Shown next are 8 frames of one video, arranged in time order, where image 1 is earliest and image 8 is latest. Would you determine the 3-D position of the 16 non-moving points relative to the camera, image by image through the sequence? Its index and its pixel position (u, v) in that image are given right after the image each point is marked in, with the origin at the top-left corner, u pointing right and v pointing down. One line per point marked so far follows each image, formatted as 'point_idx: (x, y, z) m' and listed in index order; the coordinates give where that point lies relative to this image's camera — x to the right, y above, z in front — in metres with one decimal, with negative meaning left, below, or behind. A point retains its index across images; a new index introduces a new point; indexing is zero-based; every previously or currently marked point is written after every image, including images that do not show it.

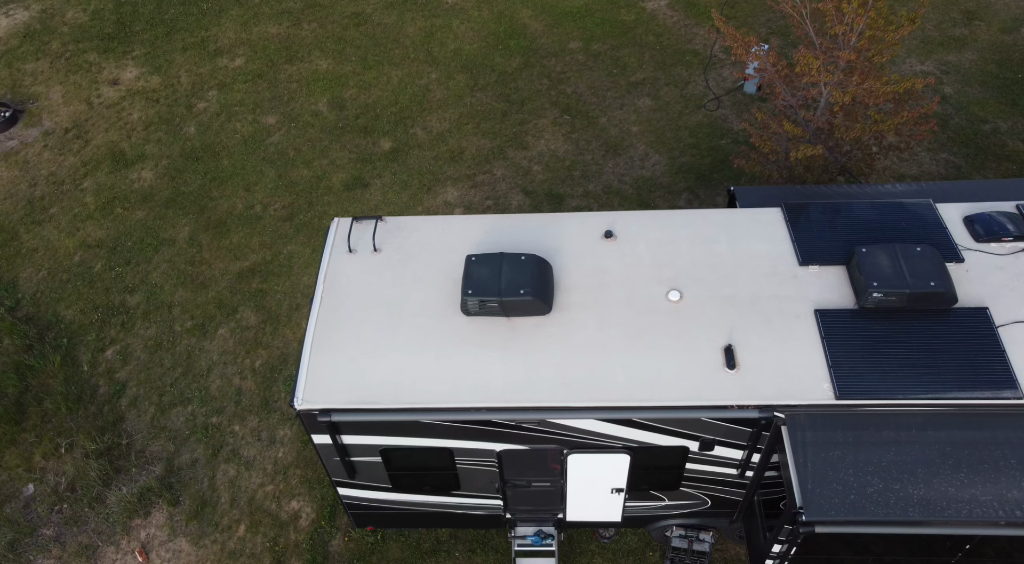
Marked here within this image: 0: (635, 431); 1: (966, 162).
0: (+1.1, -1.3, +6.6) m
1: (+7.7, +2.0, +12.4) m
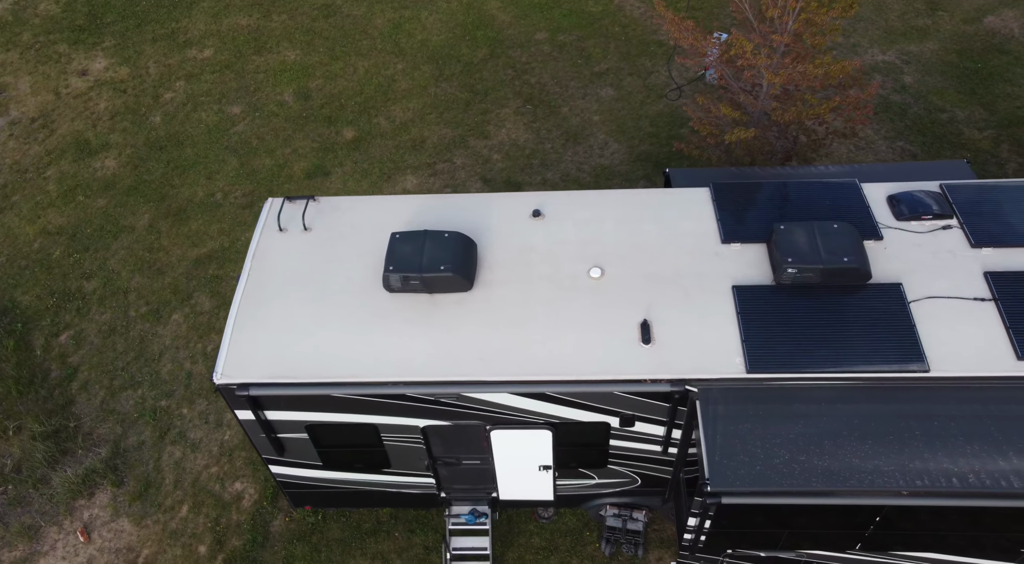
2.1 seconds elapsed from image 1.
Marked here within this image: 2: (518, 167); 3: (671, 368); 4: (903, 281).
0: (+0.4, -1.1, +6.6) m
1: (+7.0, +2.2, +12.4) m
2: (+0.1, +2.0, +13.1) m
3: (+1.4, -0.7, +6.3) m
4: (+3.5, 0.0, +6.6) m
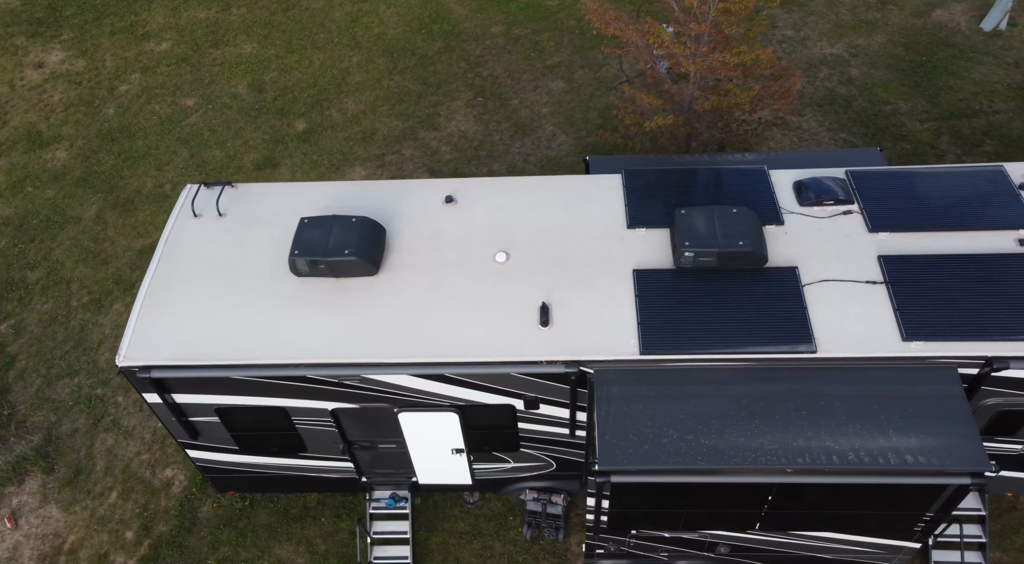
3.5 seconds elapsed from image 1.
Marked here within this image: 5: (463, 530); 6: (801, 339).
0: (-0.5, -1.0, +6.7) m
1: (+6.1, +2.4, +12.6) m
2: (-0.8, +2.2, +13.2) m
3: (+0.5, -0.6, +6.4) m
4: (+2.6, +0.2, +6.7) m
5: (-0.6, -3.0, +8.7) m
6: (+2.5, -0.5, +6.3) m
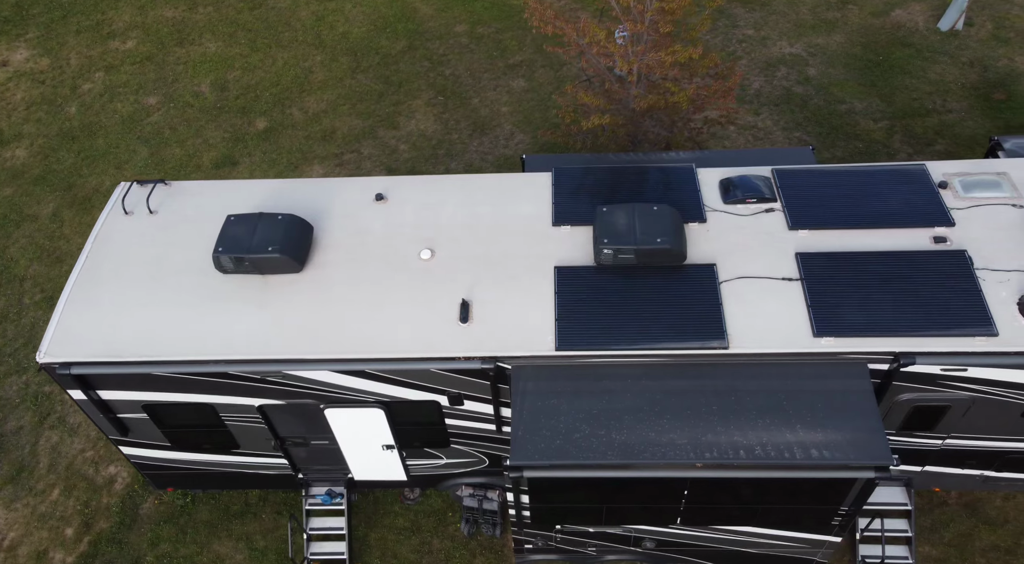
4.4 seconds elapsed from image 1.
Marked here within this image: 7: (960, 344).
0: (-1.2, -0.9, +6.8) m
1: (+5.3, +2.4, +12.6) m
2: (-1.6, +2.2, +13.2) m
3: (-0.3, -0.6, +6.5) m
4: (+1.9, +0.2, +6.8) m
5: (-1.3, -2.9, +8.8) m
6: (+1.7, -0.5, +6.3) m
7: (+3.8, -0.5, +6.1) m
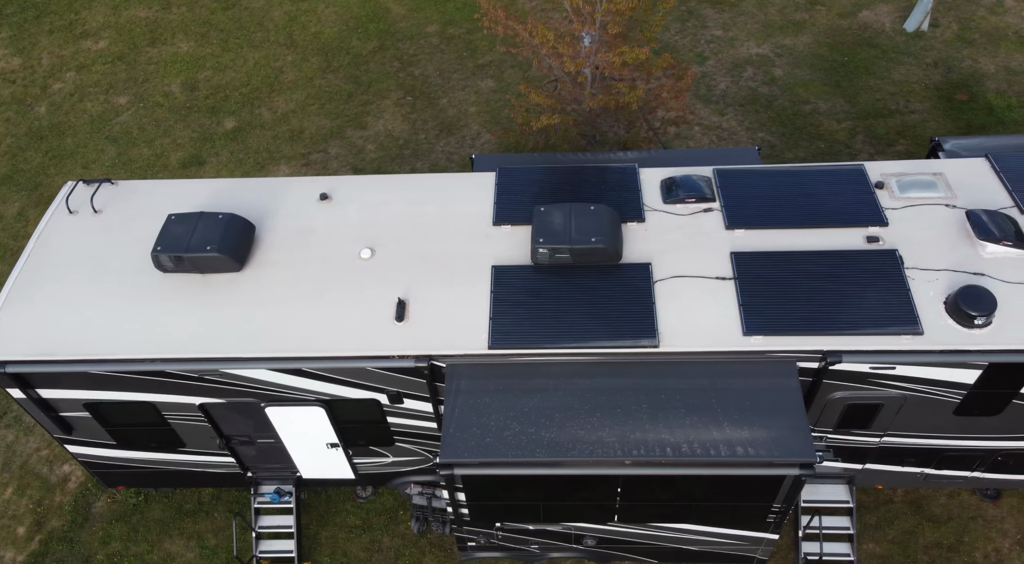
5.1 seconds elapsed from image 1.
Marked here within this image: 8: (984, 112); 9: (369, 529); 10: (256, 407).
0: (-1.8, -0.9, +6.8) m
1: (+4.7, +2.4, +12.7) m
2: (-2.2, +2.3, +13.2) m
3: (-0.8, -0.6, +6.5) m
4: (+1.3, +0.2, +6.9) m
5: (-1.9, -2.9, +8.8) m
6: (+1.2, -0.5, +6.4) m
7: (+3.2, -0.5, +6.2) m
8: (+8.2, +3.0, +12.6) m
9: (-1.7, -3.0, +8.8) m
10: (-2.5, -1.2, +7.2) m
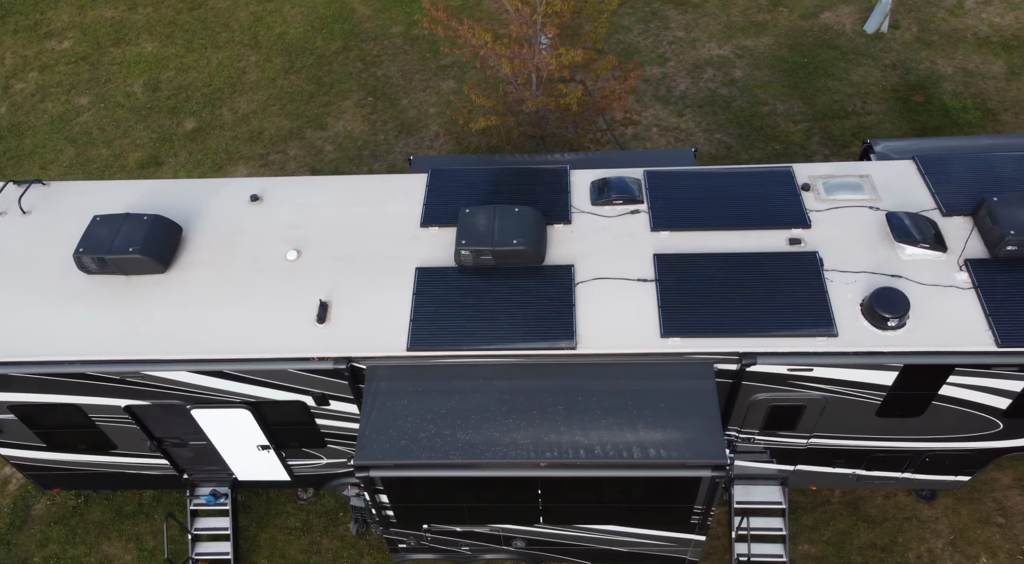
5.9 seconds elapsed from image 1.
0: (-2.6, -1.0, +6.8) m
1: (+3.9, +2.4, +12.7) m
2: (-3.0, +2.2, +13.2) m
3: (-1.6, -0.6, +6.5) m
4: (+0.6, +0.2, +6.9) m
5: (-2.6, -2.9, +8.8) m
6: (+0.4, -0.5, +6.4) m
7: (+2.5, -0.5, +6.2) m
8: (+7.4, +2.9, +12.7) m
9: (-2.5, -3.0, +8.8) m
10: (-3.3, -1.2, +7.2) m
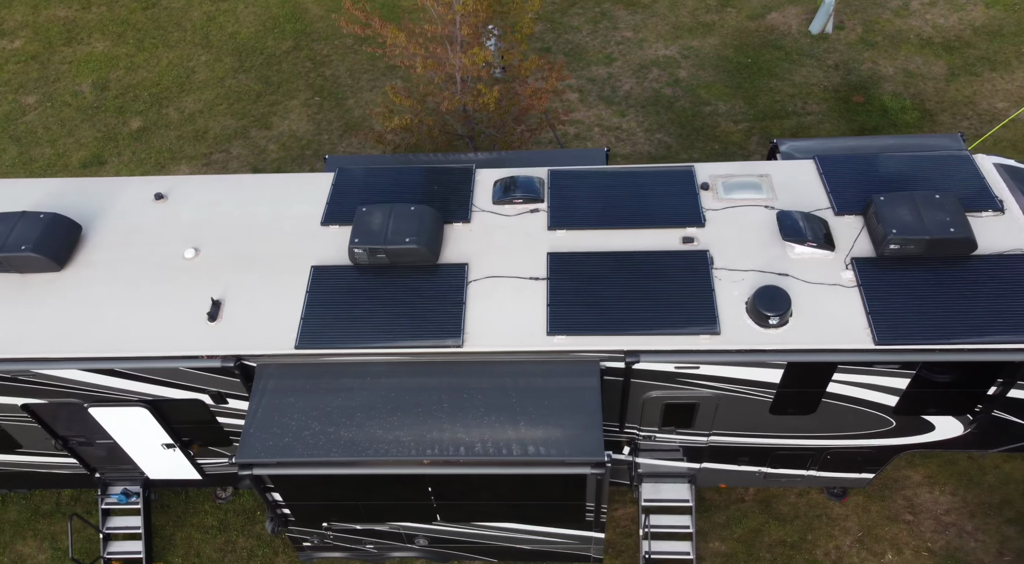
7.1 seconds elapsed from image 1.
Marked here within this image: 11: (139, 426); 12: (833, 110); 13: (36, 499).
0: (-3.5, -0.9, +6.8) m
1: (+2.9, +2.4, +12.8) m
2: (-4.0, +2.2, +13.2) m
3: (-2.5, -0.6, +6.5) m
4: (-0.4, +0.2, +6.9) m
5: (-3.7, -2.9, +8.8) m
6: (-0.5, -0.5, +6.4) m
7: (+1.5, -0.5, +6.2) m
8: (+6.4, +2.9, +12.8) m
9: (-3.5, -3.0, +8.8) m
10: (-4.3, -1.2, +7.2) m
11: (-3.8, -1.5, +7.4) m
12: (+5.7, +3.0, +12.9) m
13: (-5.9, -2.7, +9.0) m
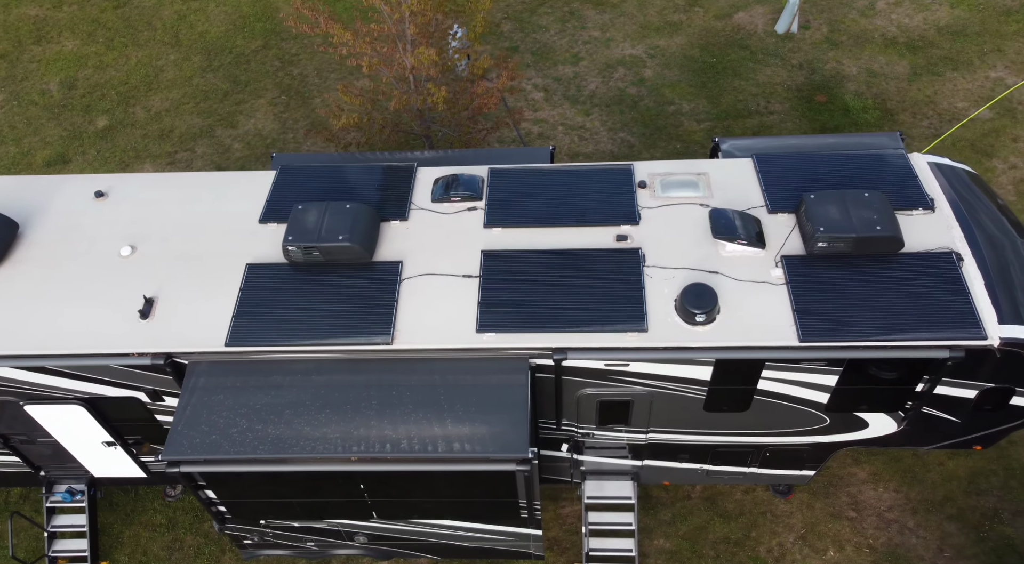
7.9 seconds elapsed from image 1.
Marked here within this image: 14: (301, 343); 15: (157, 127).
0: (-4.2, -0.9, +6.8) m
1: (+2.3, +2.5, +12.8) m
2: (-4.7, +2.3, +13.2) m
3: (-3.2, -0.5, +6.5) m
4: (-1.0, +0.2, +6.9) m
5: (-4.3, -2.9, +8.8) m
6: (-1.2, -0.4, +6.4) m
7: (+0.9, -0.5, +6.3) m
8: (+5.8, +3.0, +12.8) m
9: (-4.1, -3.0, +8.8) m
10: (-4.9, -1.2, +7.2) m
11: (-4.4, -1.4, +7.4) m
12: (+5.0, +3.1, +13.0) m
13: (-6.5, -2.7, +9.0) m
14: (-1.9, -0.5, +6.4) m
15: (-6.7, +3.0, +13.9) m
